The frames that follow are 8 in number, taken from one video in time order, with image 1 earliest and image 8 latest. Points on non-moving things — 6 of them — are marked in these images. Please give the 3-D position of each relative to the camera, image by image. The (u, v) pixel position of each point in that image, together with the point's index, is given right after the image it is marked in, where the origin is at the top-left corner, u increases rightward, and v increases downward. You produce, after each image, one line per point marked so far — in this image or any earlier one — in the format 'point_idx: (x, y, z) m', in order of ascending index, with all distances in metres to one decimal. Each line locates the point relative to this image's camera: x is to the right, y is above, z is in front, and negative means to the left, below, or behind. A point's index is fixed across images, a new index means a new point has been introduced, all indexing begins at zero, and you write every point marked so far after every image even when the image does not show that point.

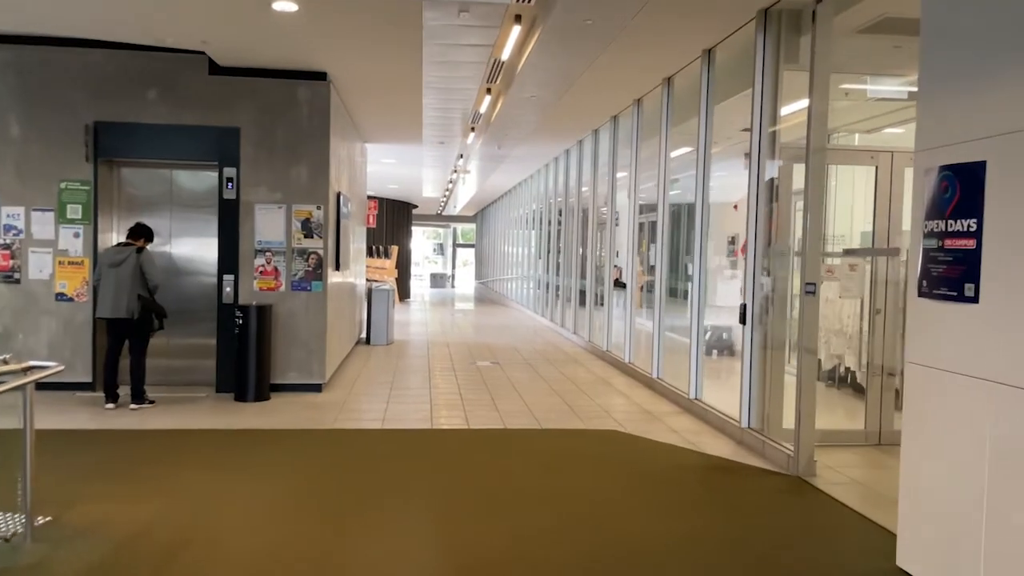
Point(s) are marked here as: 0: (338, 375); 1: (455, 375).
0: (-1.6, -0.8, +7.6) m
1: (-0.7, -0.8, +7.8) m
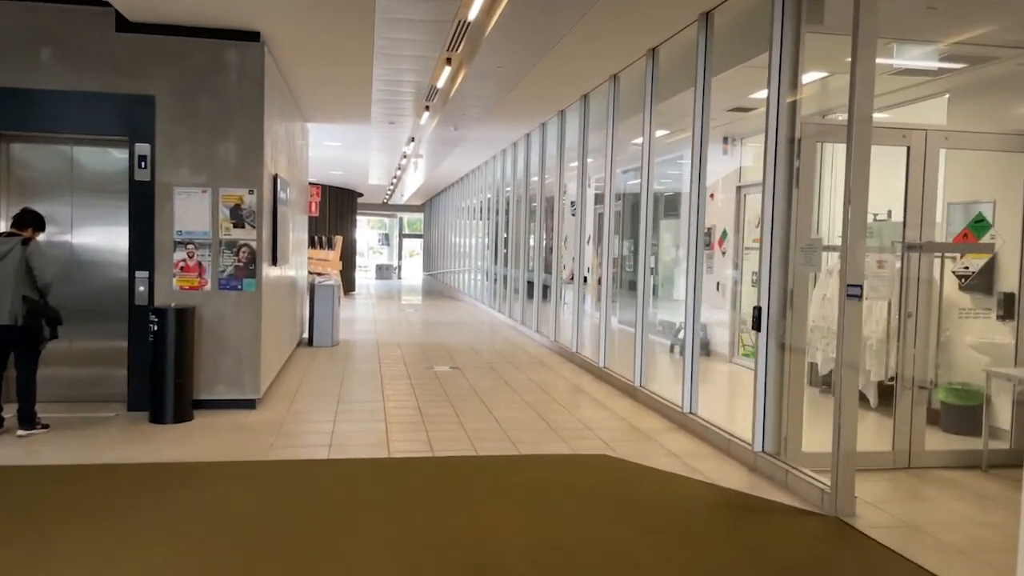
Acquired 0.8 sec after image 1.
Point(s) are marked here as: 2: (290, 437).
0: (-1.9, -0.8, +6.6) m
1: (-1.0, -0.8, +6.9) m
2: (-1.4, -0.9, +5.1) m
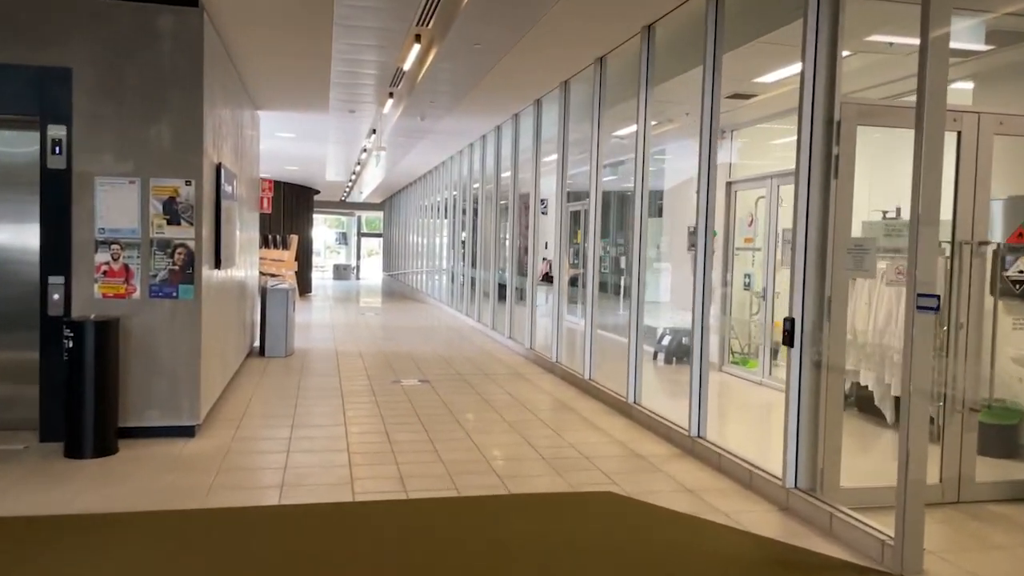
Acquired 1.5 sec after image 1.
0: (-2.1, -0.9, +5.8) m
1: (-1.1, -0.9, +6.1) m
2: (-1.5, -1.0, +4.3) m
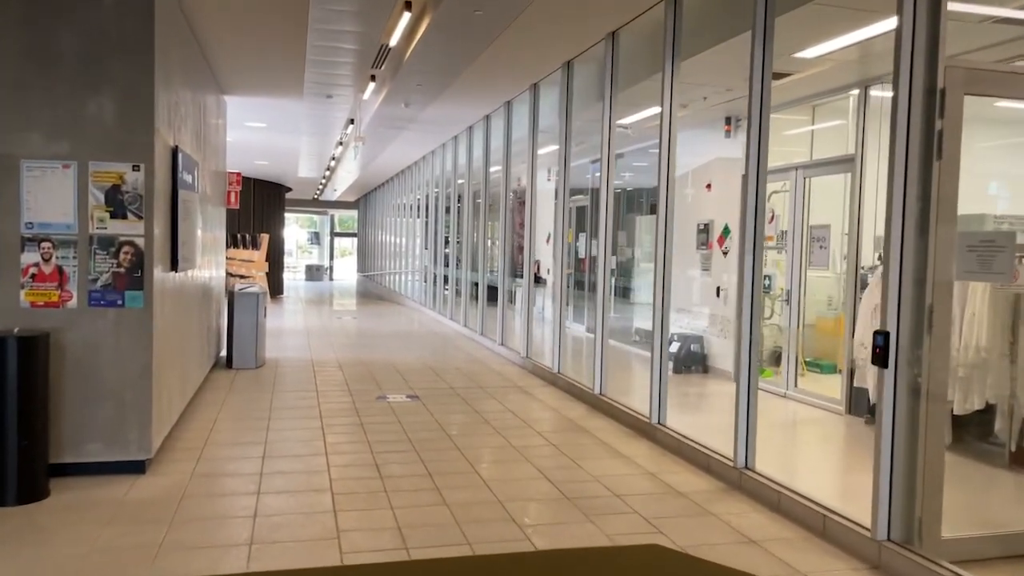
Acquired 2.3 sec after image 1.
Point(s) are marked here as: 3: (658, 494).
0: (-2.0, -0.9, +5.0) m
1: (-1.1, -0.9, +5.3) m
2: (-1.4, -1.0, +3.5) m
3: (+0.7, -1.0, +4.0) m
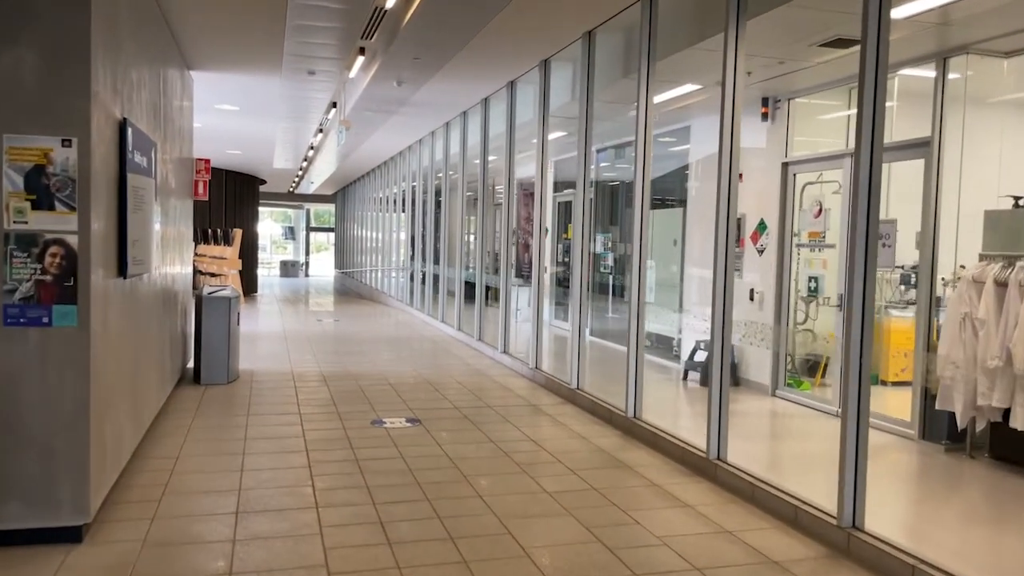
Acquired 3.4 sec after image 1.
0: (-1.9, -0.9, +4.0) m
1: (-1.0, -0.9, +4.4) m
2: (-1.2, -1.1, +2.5) m
3: (+0.9, -1.1, +3.1) m
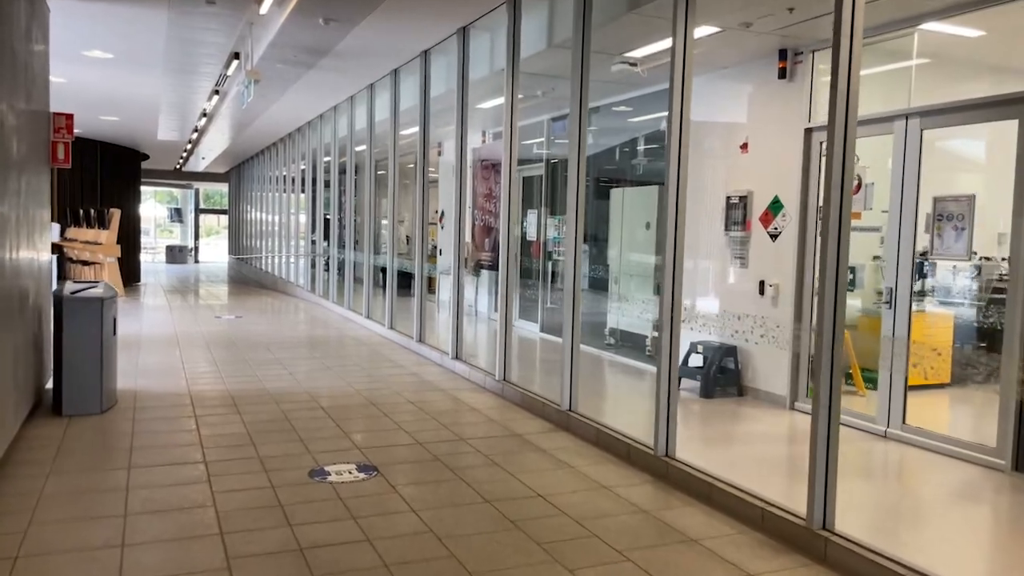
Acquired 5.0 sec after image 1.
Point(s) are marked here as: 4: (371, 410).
0: (-1.8, -1.0, +2.4) m
1: (-0.9, -1.0, +2.9) m
2: (-0.9, -1.1, +1.0) m
3: (+1.1, -1.1, +1.9) m
4: (-1.0, -0.8, +5.4) m
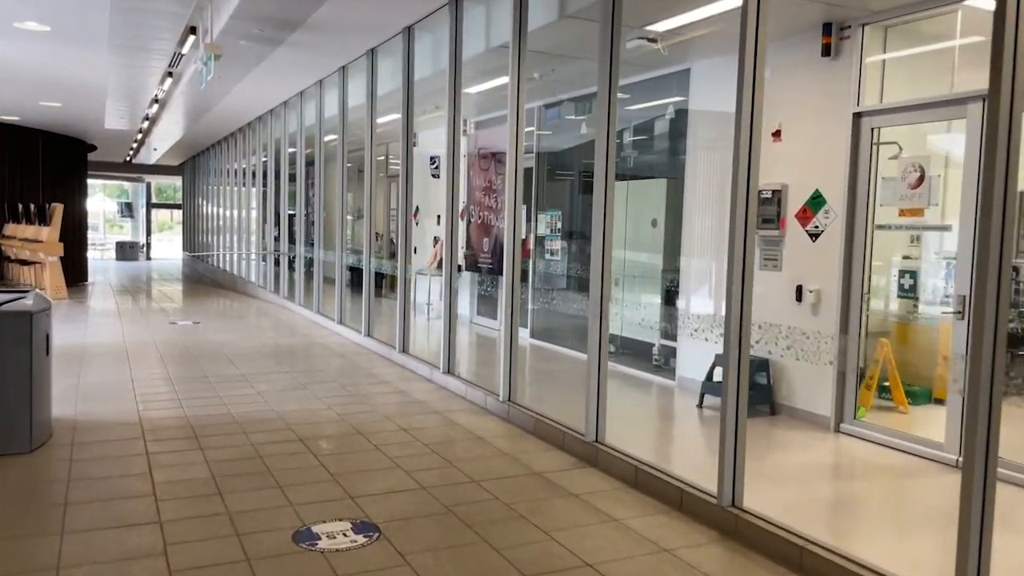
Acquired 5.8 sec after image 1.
0: (-1.6, -1.0, +1.6) m
1: (-0.7, -1.0, +2.1) m
2: (-0.6, -1.2, +0.3) m
3: (+1.4, -1.1, +1.2) m
4: (-0.9, -0.8, +4.6) m
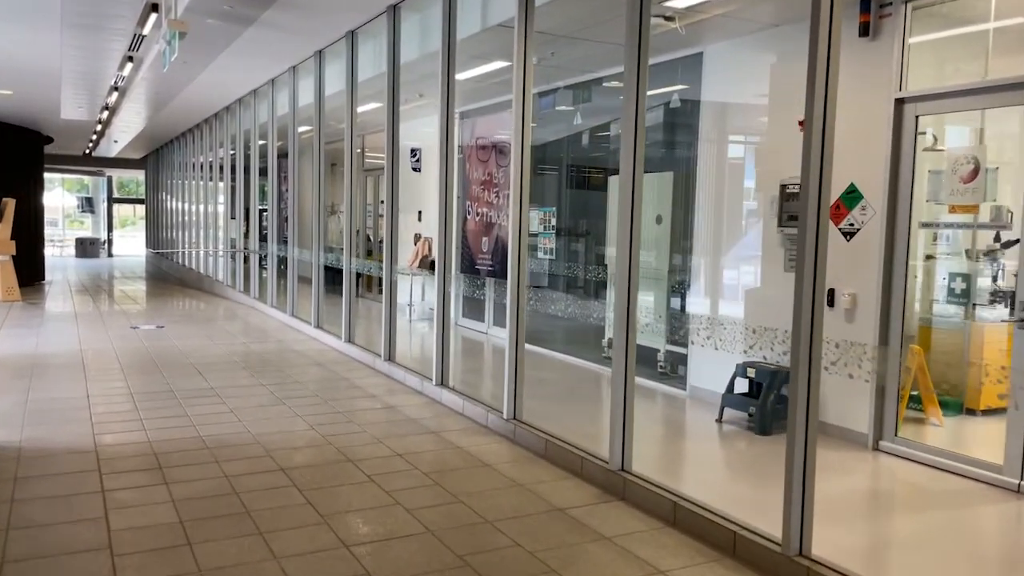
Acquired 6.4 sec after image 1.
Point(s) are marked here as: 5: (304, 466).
0: (-1.4, -1.1, +1.0) m
1: (-0.6, -1.1, +1.6) m
2: (-0.4, -1.3, -0.3) m
3: (+1.5, -1.2, +0.7) m
4: (-0.9, -0.9, +4.1) m
5: (-1.1, -0.9, +4.1) m
